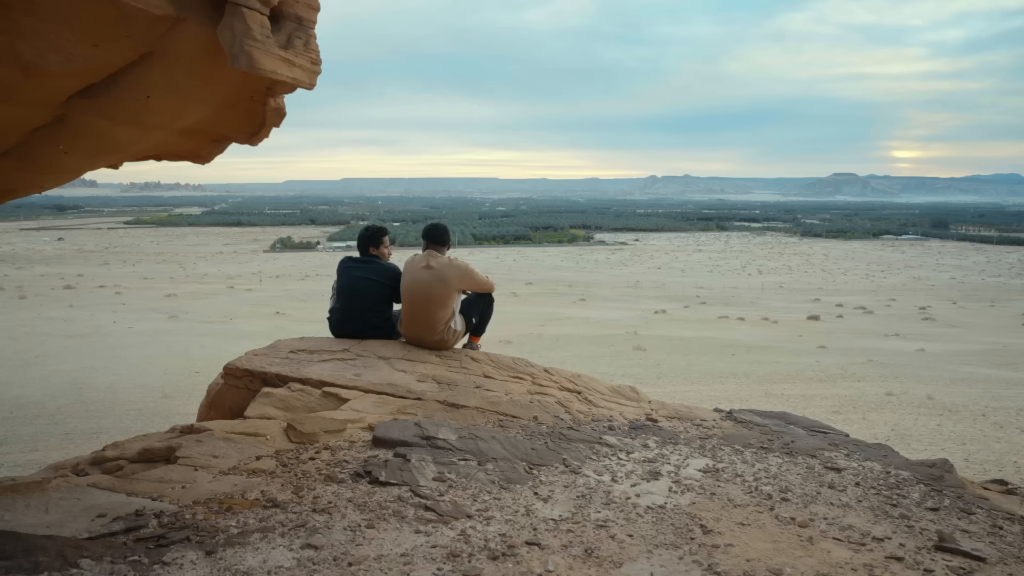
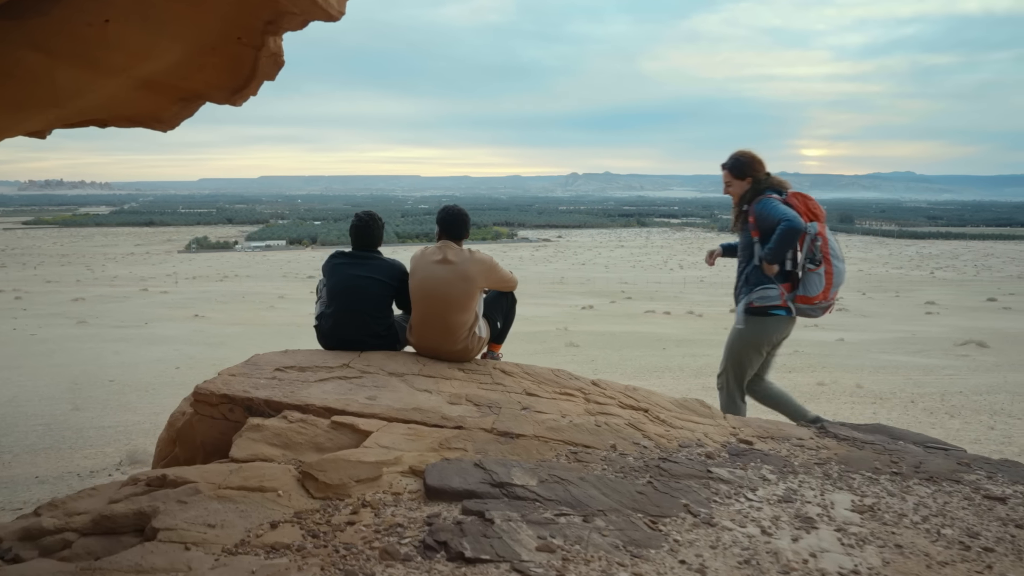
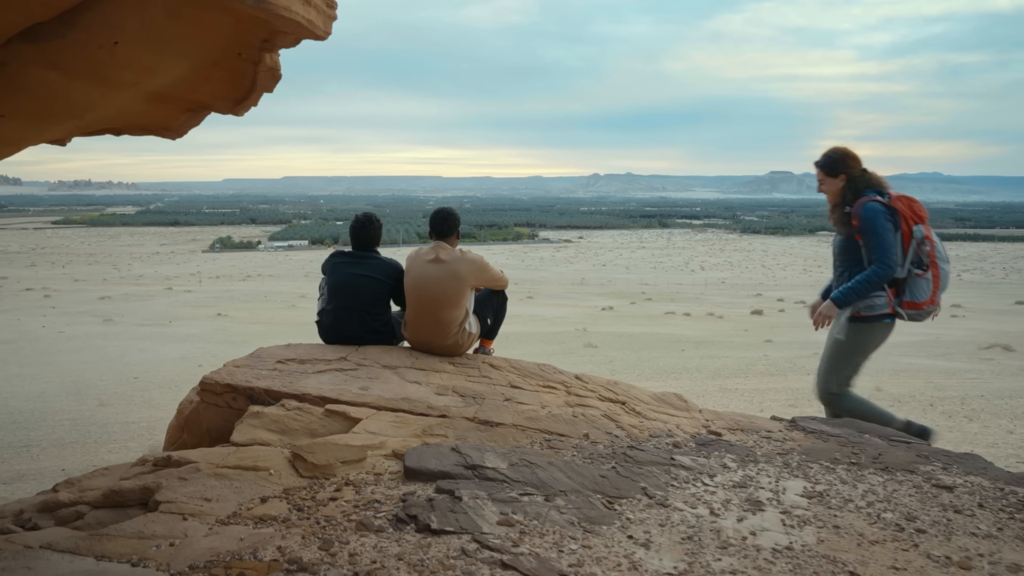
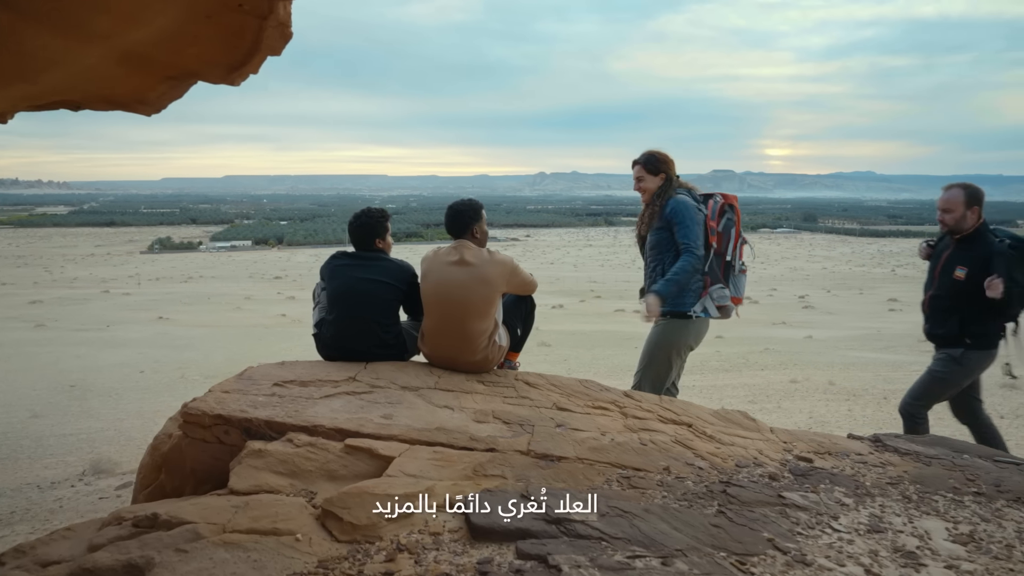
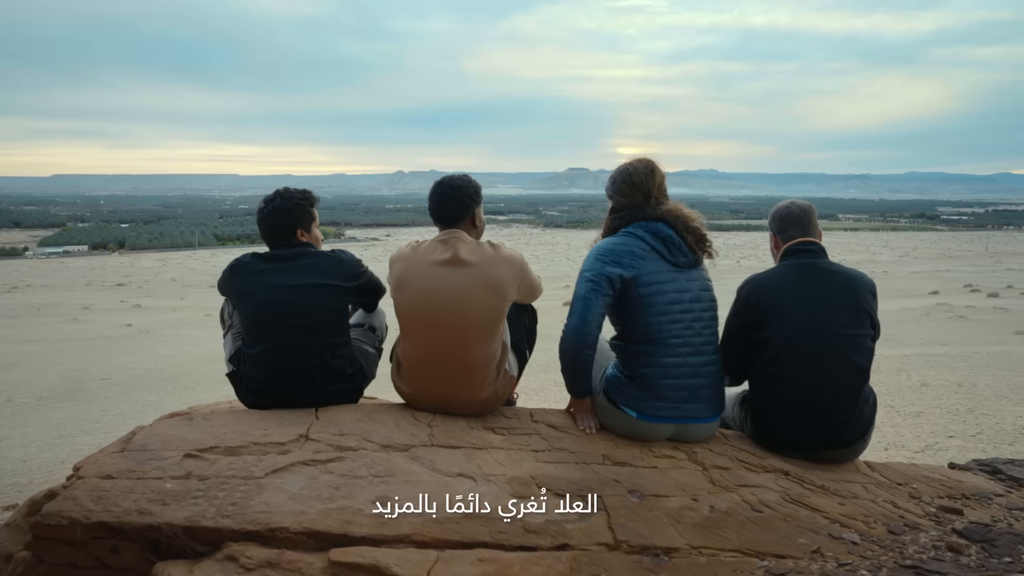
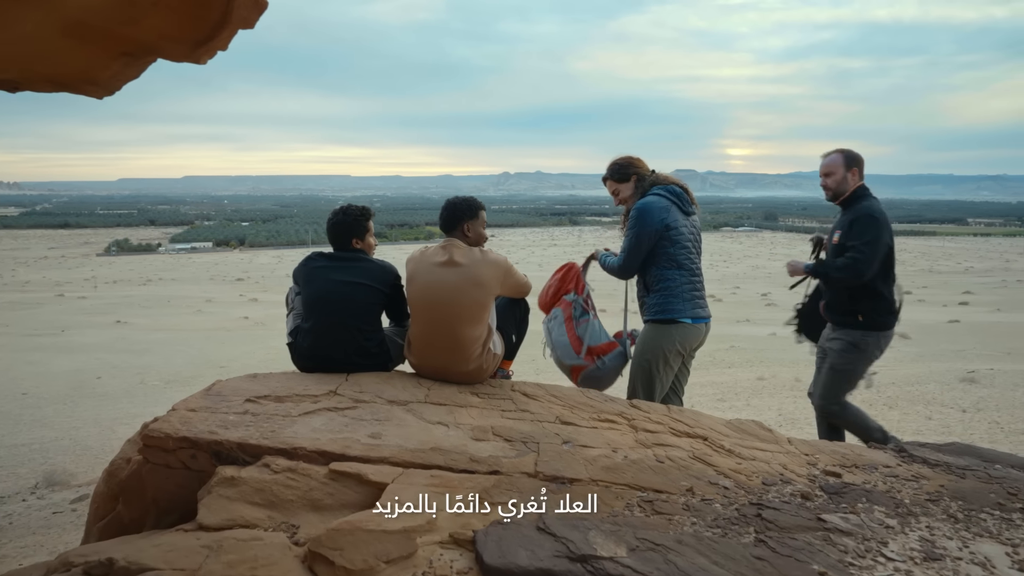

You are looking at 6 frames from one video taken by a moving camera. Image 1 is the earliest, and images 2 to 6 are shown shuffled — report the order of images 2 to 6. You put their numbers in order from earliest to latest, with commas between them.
3, 2, 4, 6, 5
